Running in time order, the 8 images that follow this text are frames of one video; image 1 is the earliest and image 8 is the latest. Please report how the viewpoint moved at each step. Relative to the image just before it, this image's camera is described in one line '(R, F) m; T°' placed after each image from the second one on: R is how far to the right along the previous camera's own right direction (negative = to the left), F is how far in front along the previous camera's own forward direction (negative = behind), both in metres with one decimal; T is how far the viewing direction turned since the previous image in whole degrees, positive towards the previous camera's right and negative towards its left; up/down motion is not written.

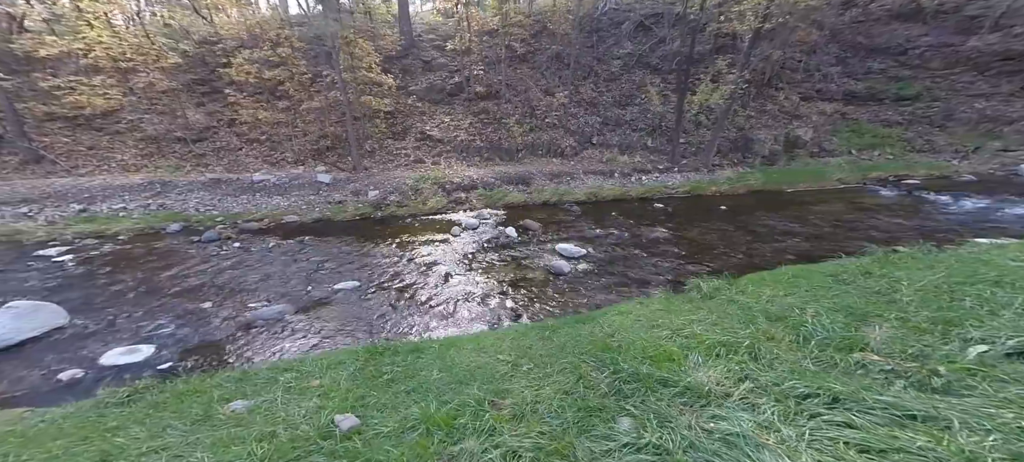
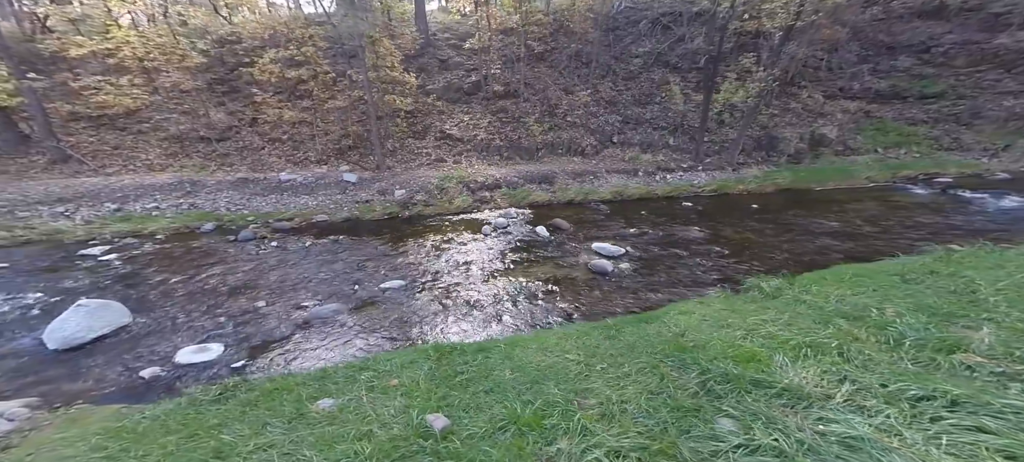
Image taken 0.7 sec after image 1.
(-0.7, 0.0) m; 0°
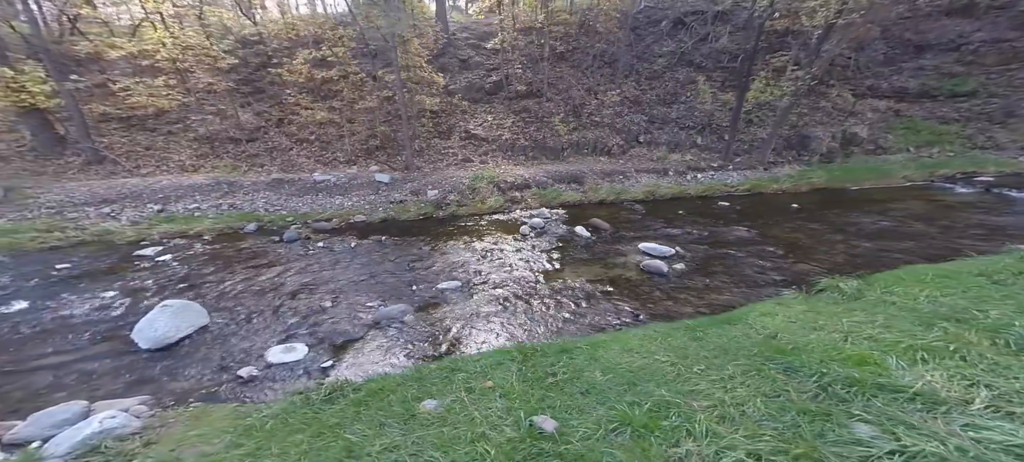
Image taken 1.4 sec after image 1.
(-0.9, 0.0) m; -1°
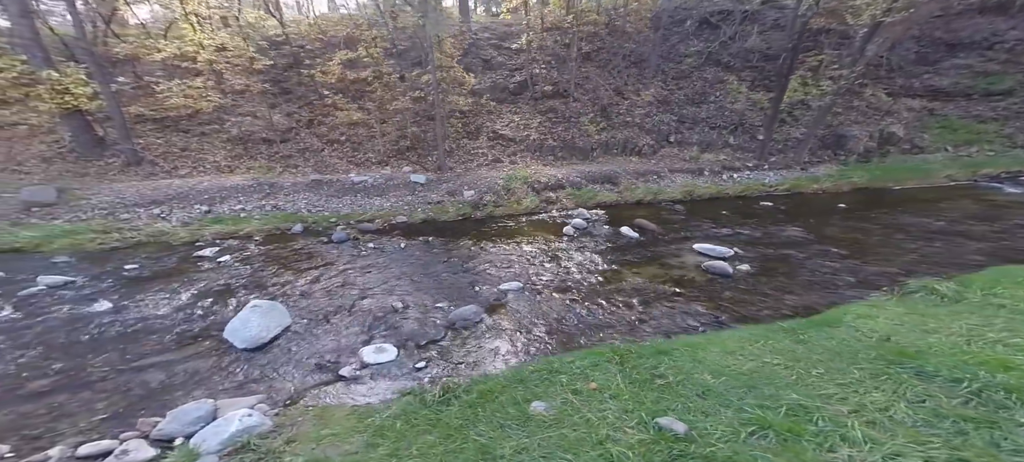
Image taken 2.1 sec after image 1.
(-1.1, 0.0) m; -1°
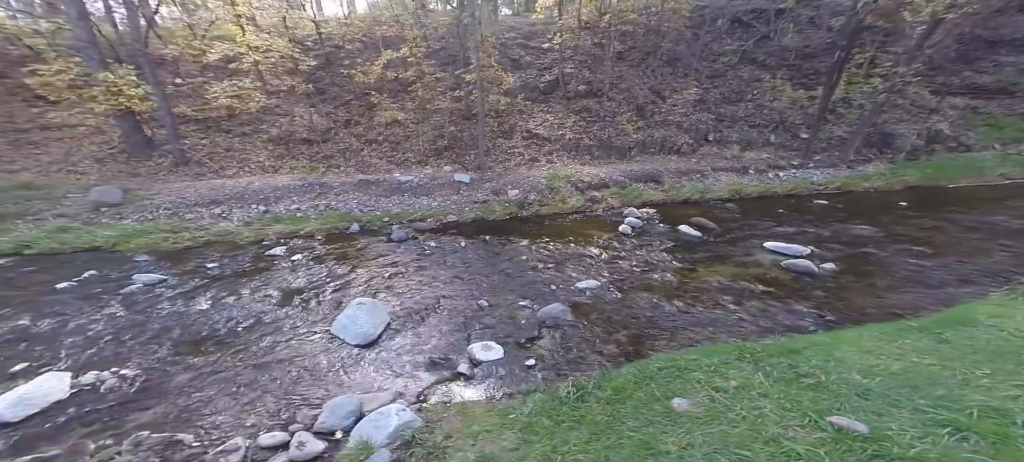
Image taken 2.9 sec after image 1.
(-1.4, 0.0) m; -1°
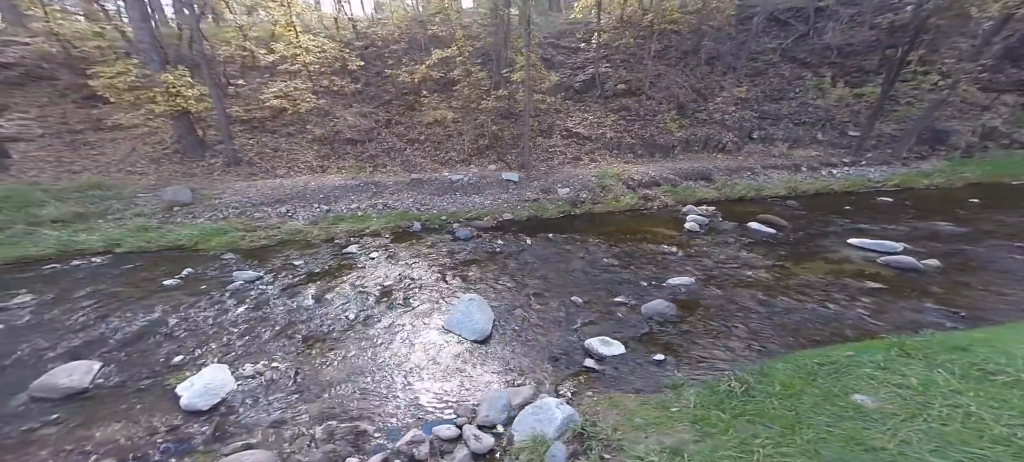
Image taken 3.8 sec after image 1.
(-1.6, +0.1) m; -1°
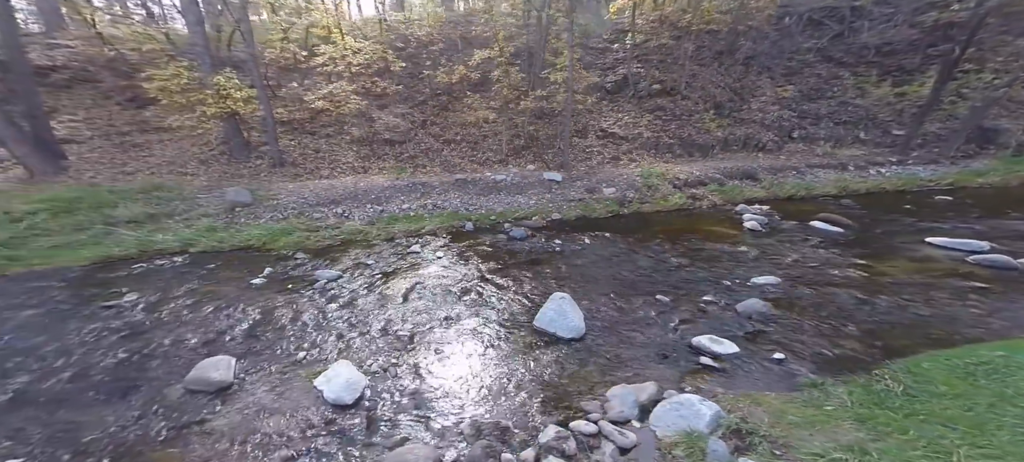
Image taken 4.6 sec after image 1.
(-1.4, +0.1) m; -1°
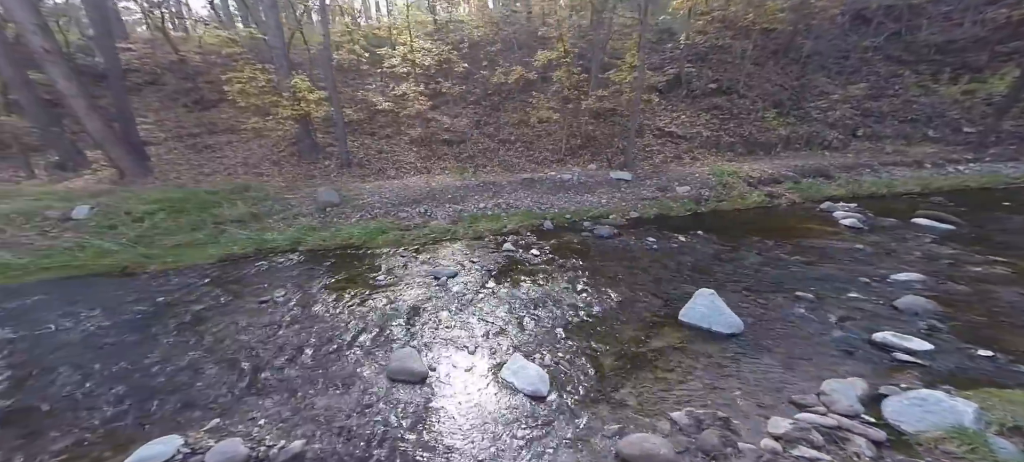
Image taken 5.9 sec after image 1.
(-2.3, +0.1) m; -1°
